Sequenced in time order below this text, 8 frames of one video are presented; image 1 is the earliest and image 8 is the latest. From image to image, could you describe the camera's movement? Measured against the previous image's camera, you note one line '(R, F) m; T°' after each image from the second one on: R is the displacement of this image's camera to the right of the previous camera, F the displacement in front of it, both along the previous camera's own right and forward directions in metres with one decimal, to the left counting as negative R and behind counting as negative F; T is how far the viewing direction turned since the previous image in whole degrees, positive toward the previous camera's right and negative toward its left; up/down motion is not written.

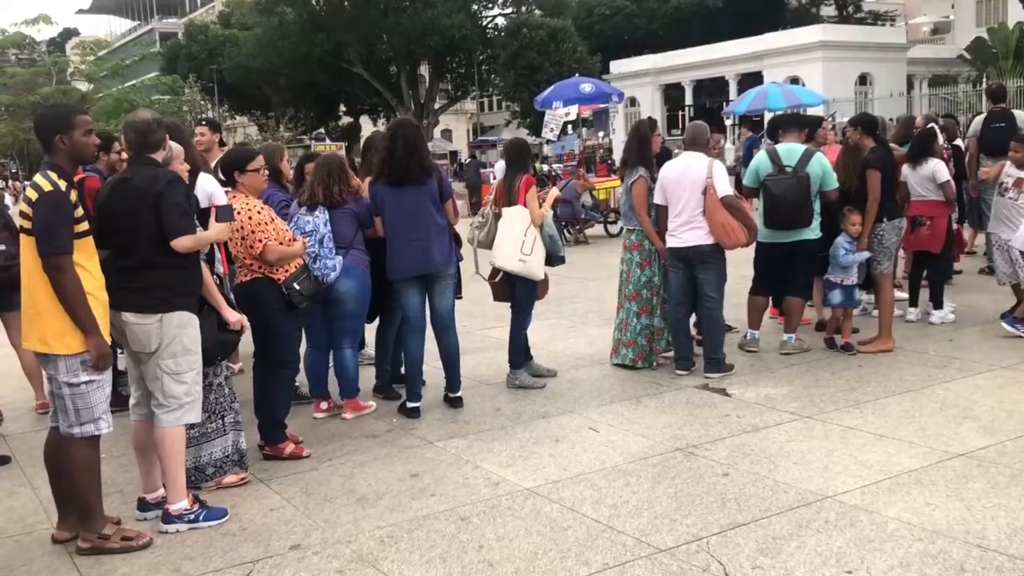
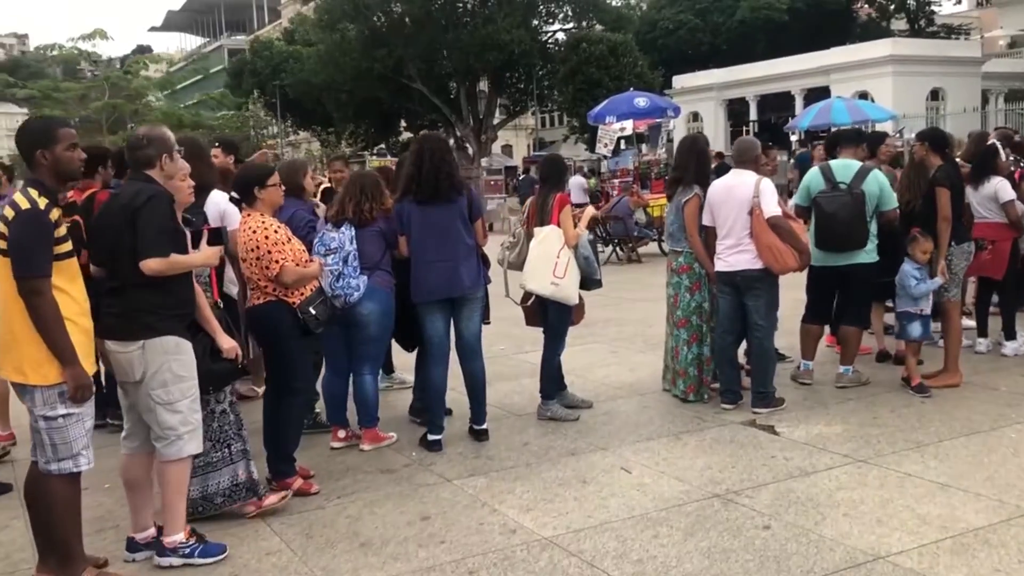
(+0.2, +0.4) m; -4°
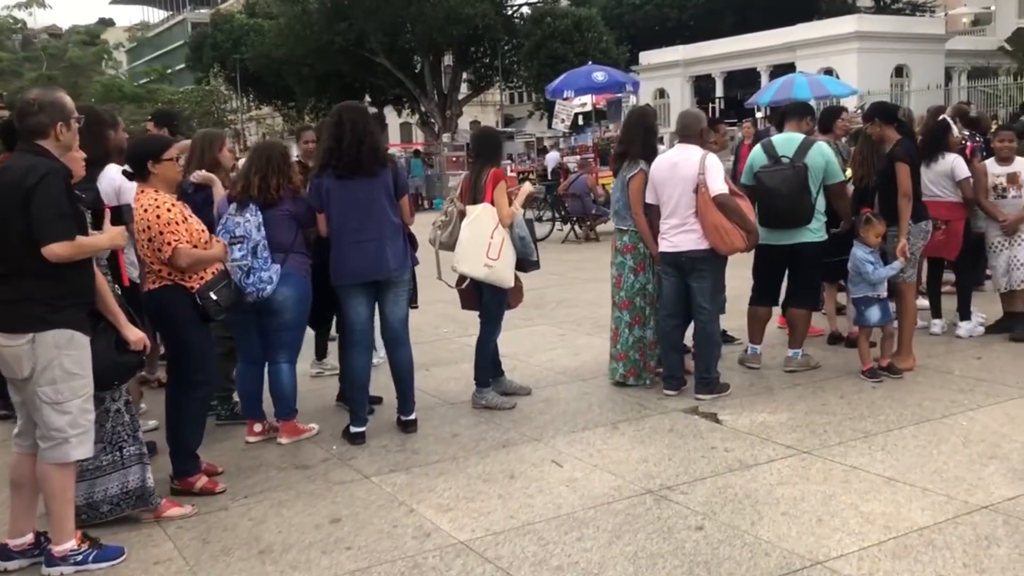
(+0.2, +0.3) m; +2°
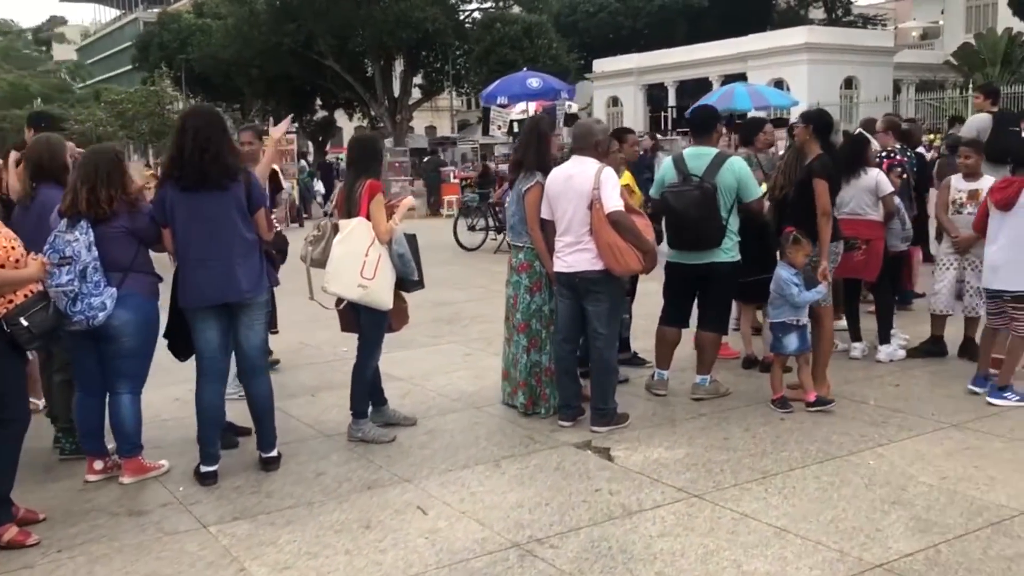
(+0.4, +0.4) m; +2°
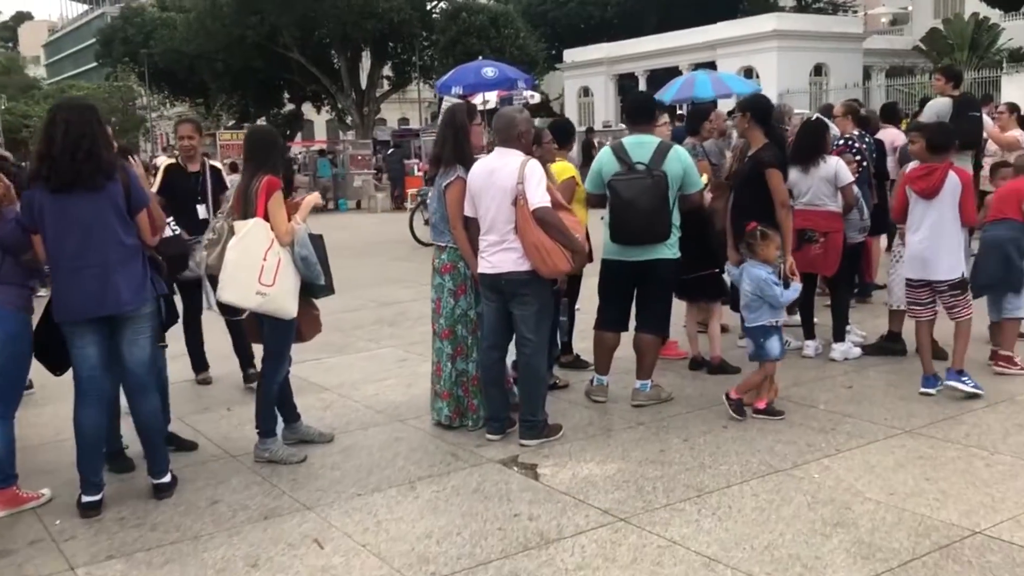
(+0.3, +0.4) m; +1°
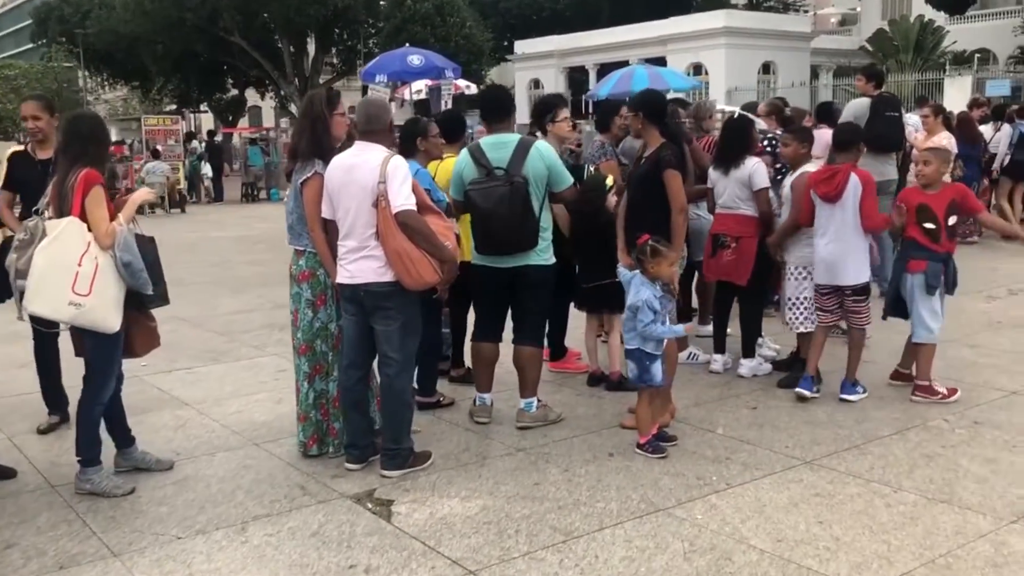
(+0.4, +0.5) m; +3°
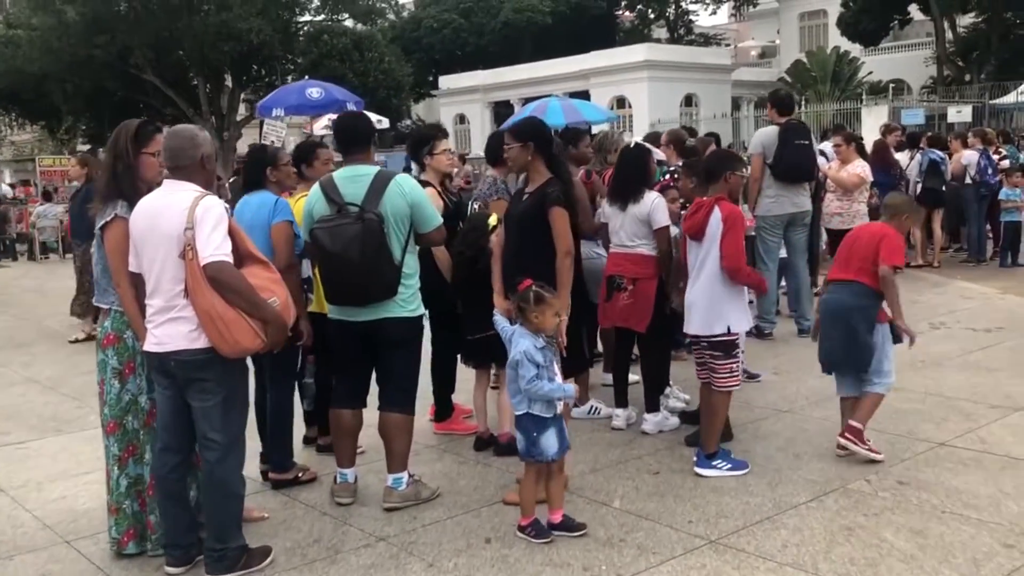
(+0.3, +0.6) m; +4°
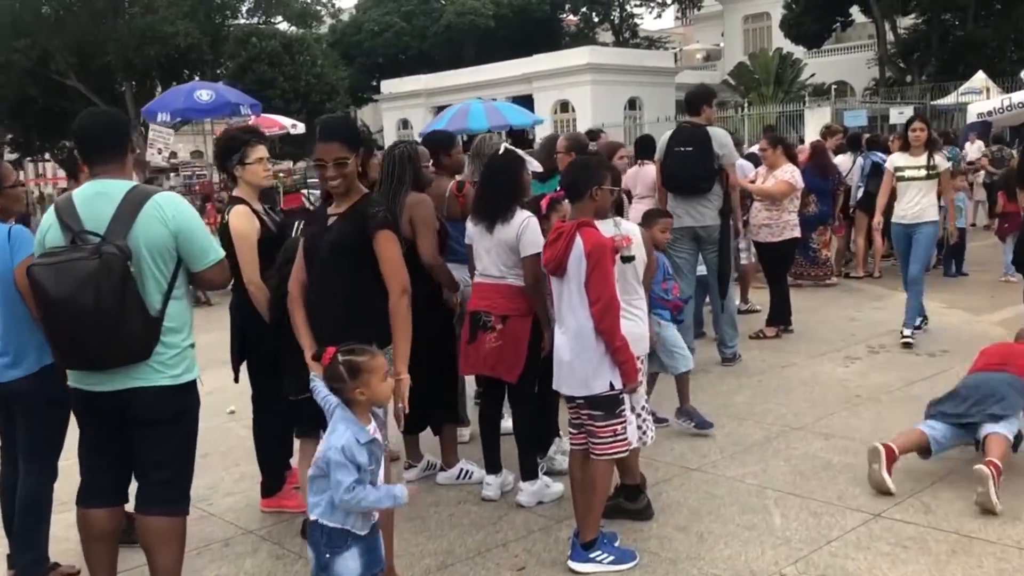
(+0.5, +1.0) m; +3°
